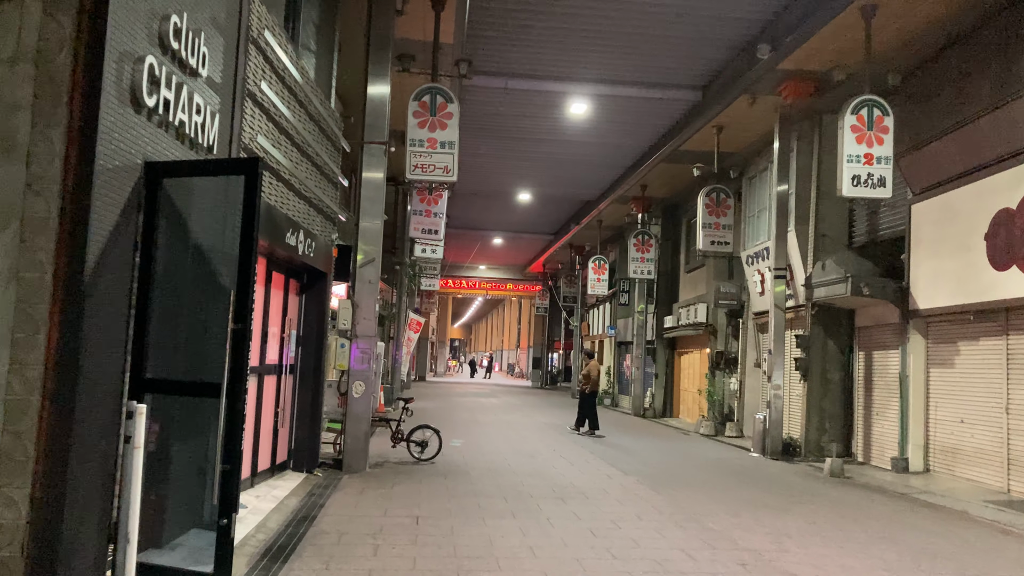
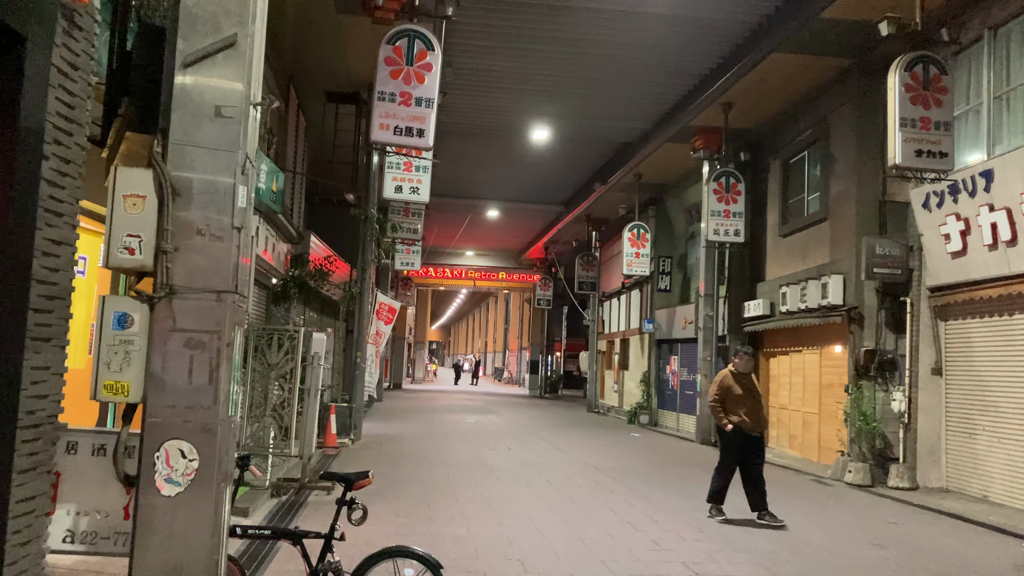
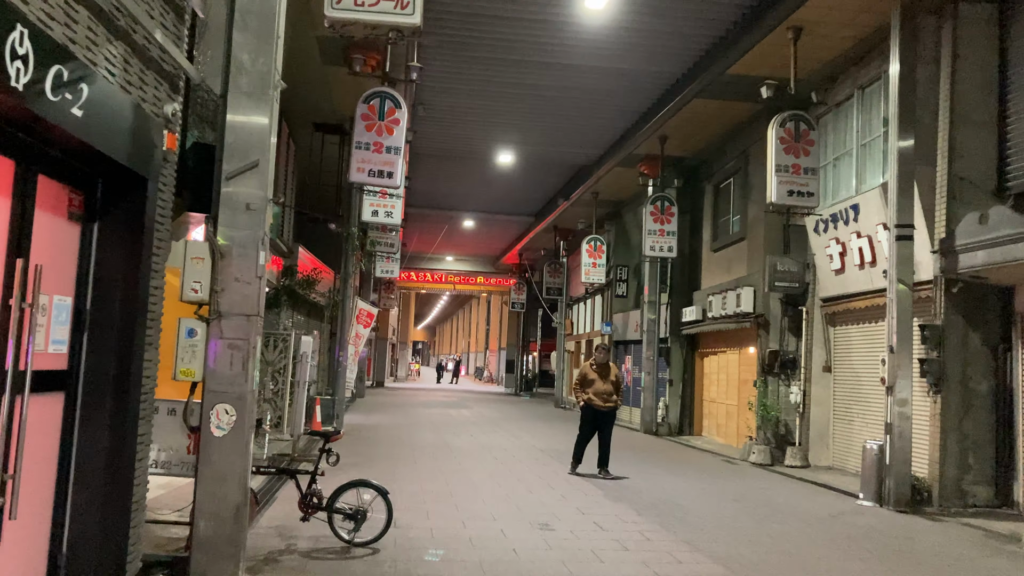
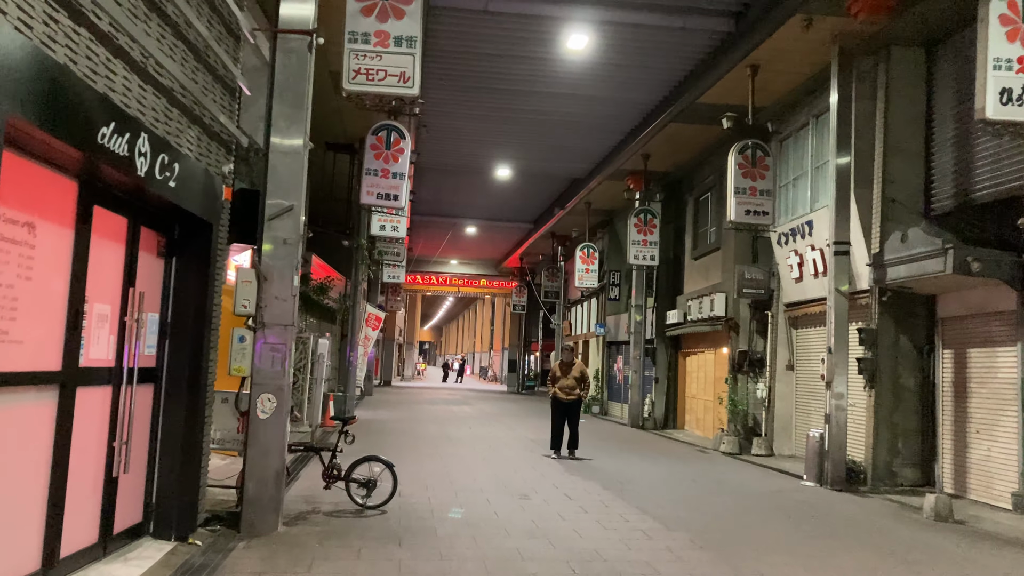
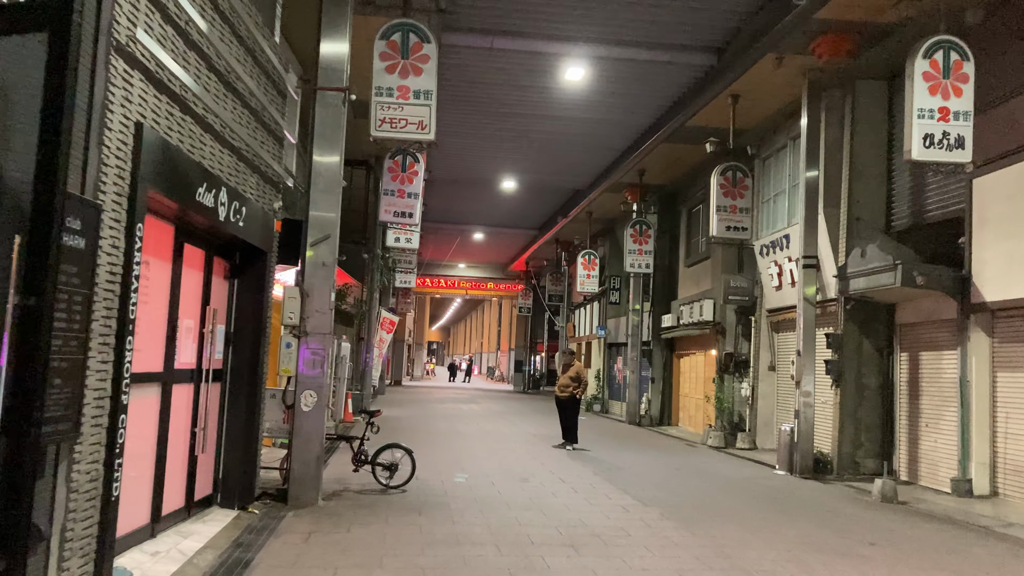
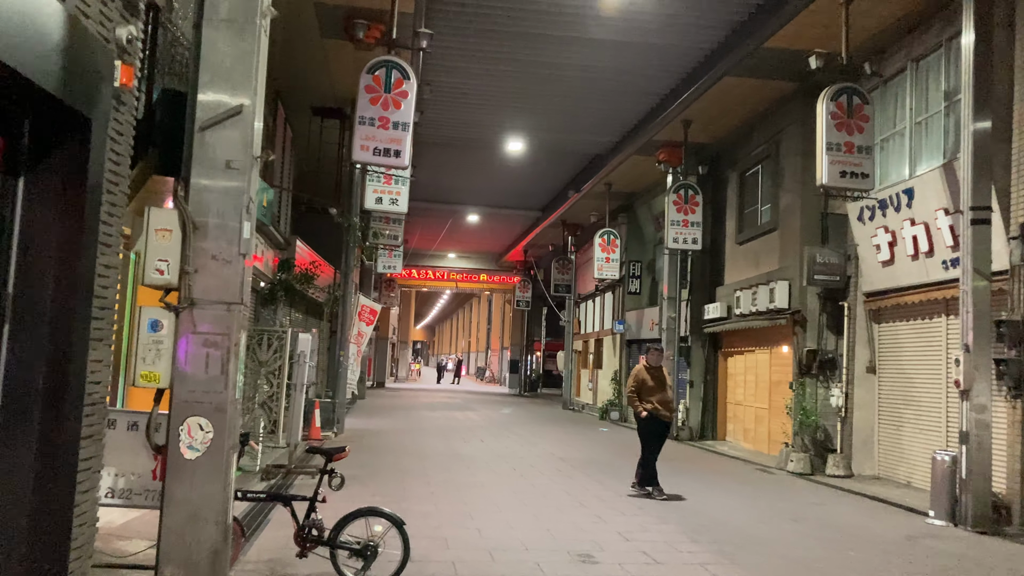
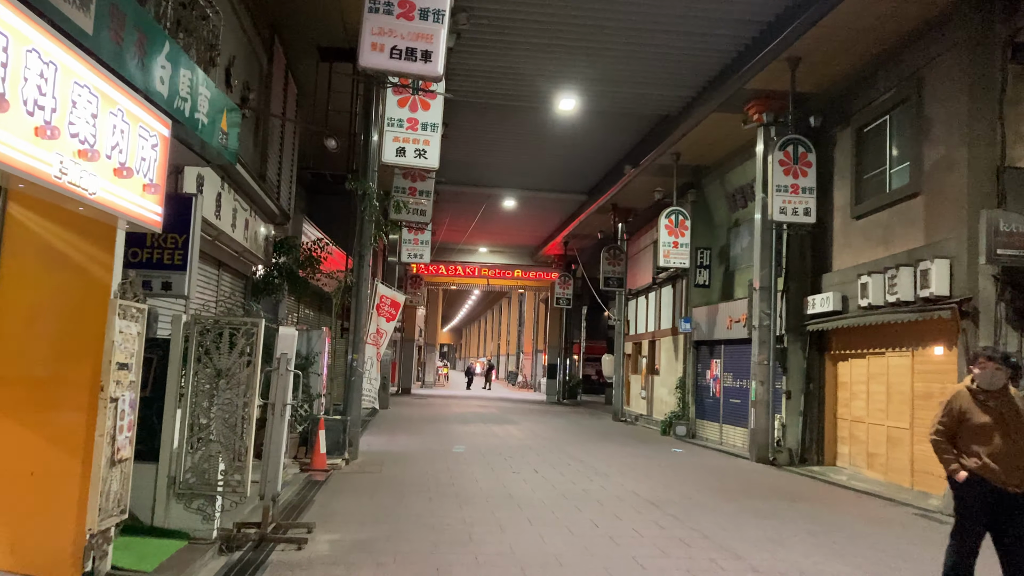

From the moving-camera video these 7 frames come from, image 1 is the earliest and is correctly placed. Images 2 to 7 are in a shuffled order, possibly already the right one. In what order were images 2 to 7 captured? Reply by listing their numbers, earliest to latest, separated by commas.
5, 4, 3, 6, 2, 7
